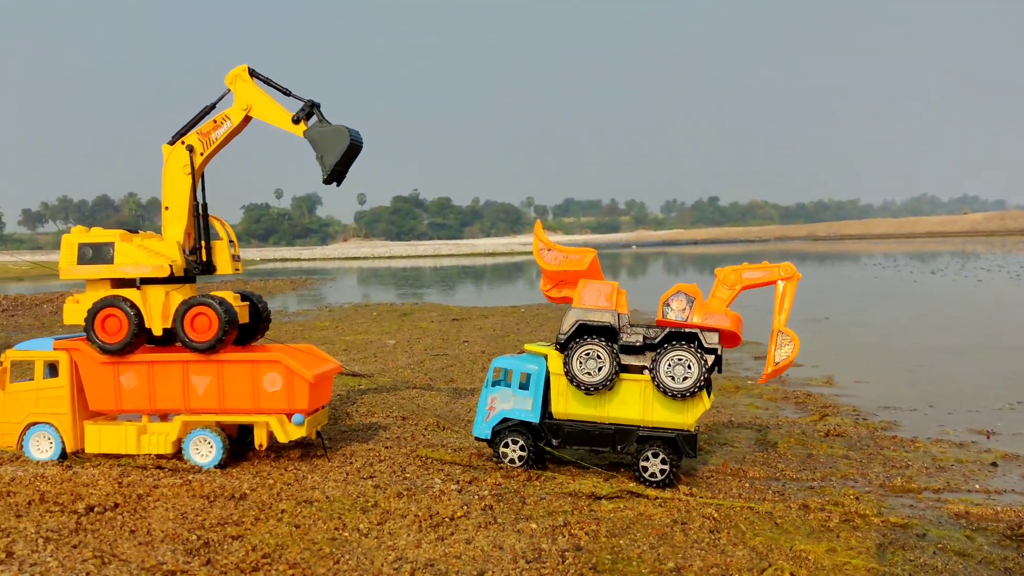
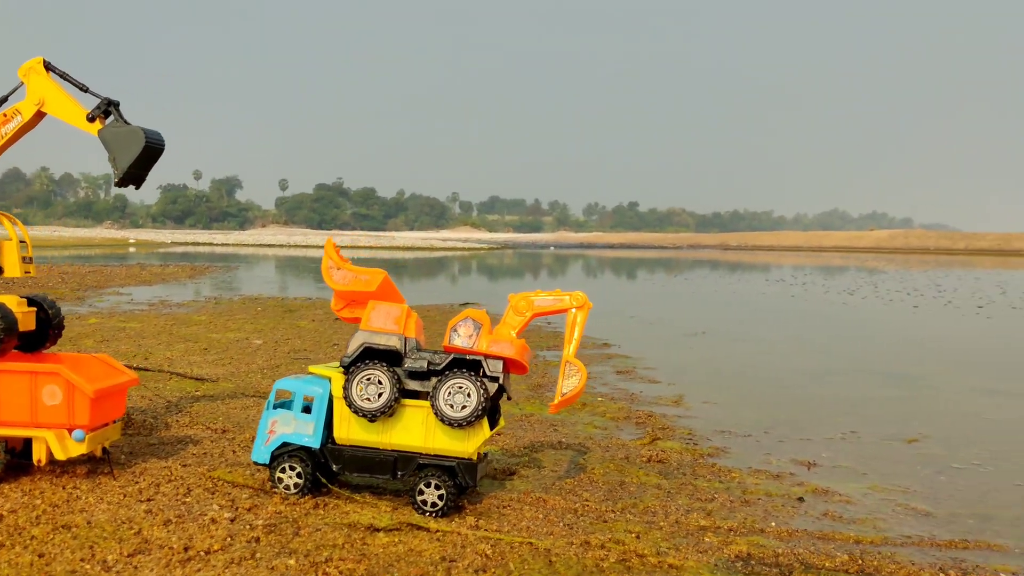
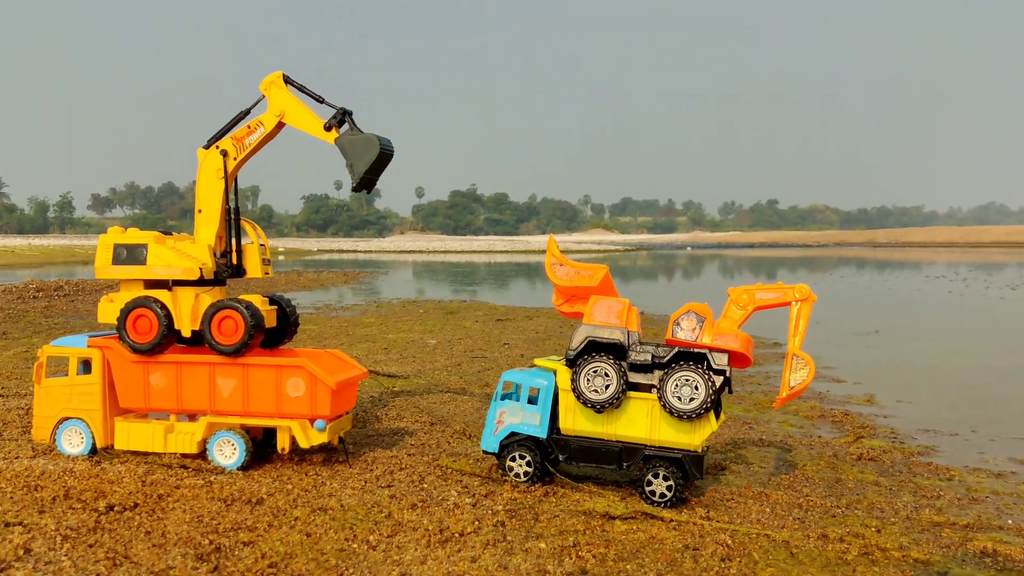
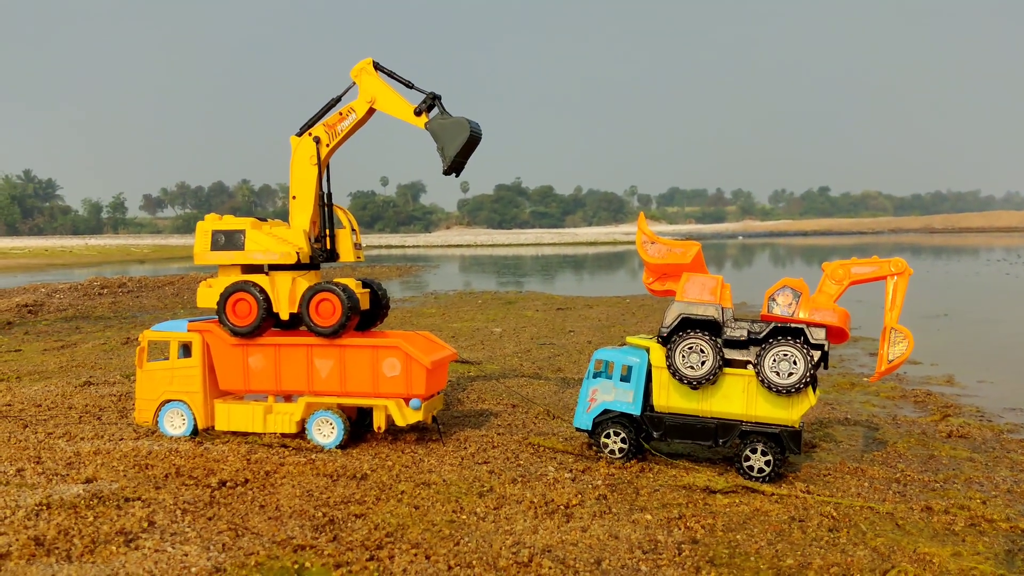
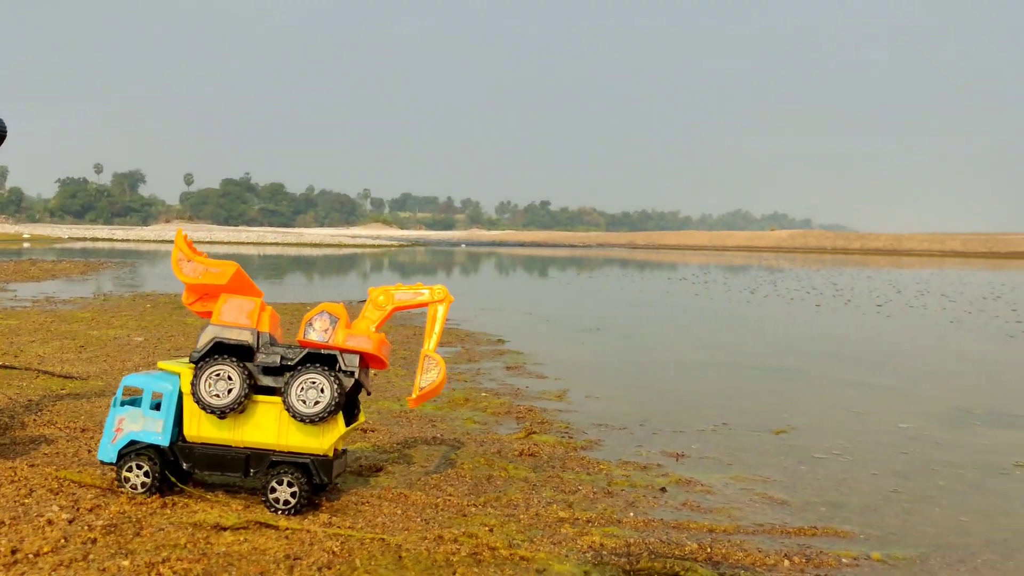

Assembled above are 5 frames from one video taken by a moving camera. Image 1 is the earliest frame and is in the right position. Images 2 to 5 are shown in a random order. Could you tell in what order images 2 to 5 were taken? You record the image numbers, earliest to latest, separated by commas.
4, 3, 2, 5
